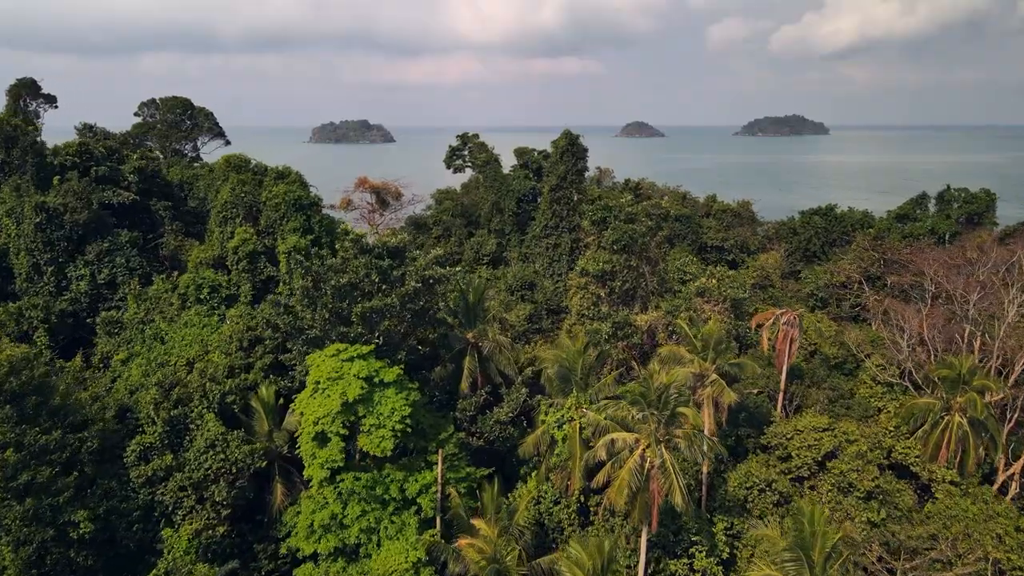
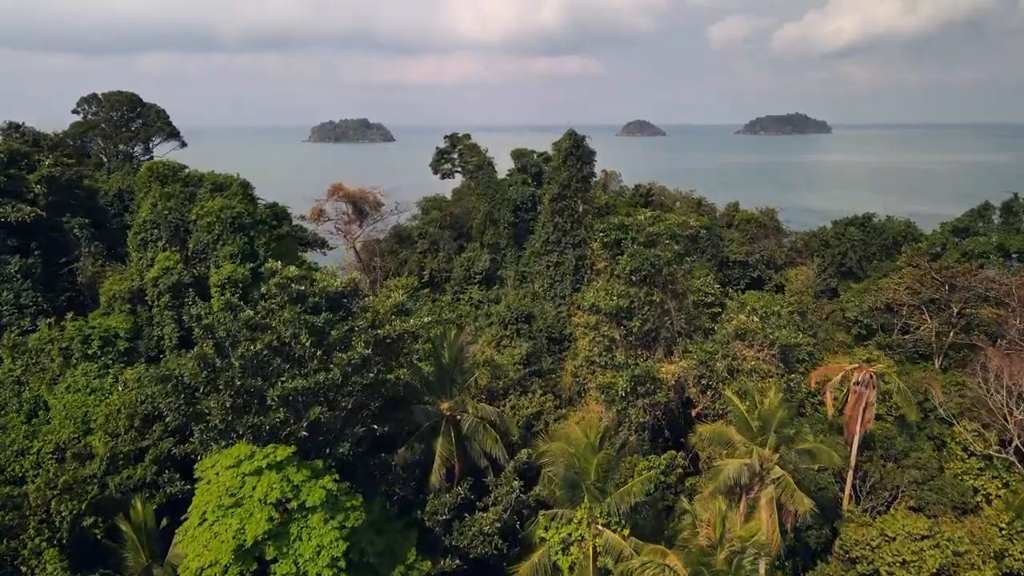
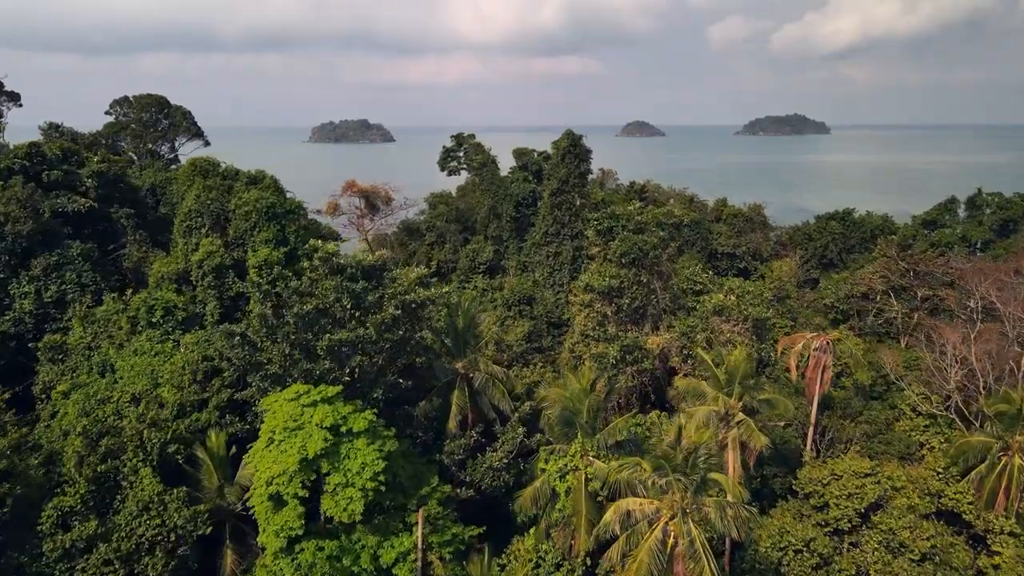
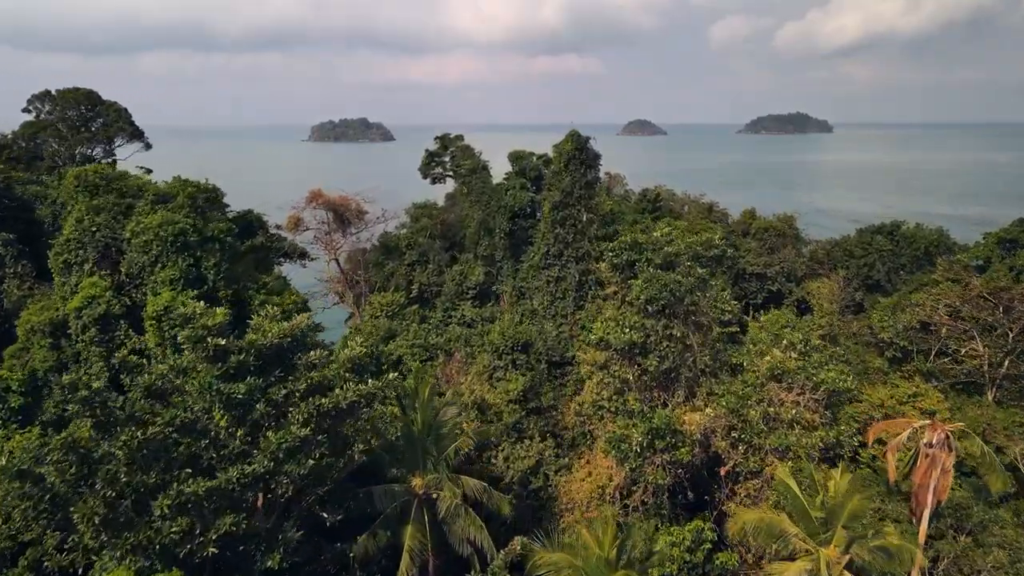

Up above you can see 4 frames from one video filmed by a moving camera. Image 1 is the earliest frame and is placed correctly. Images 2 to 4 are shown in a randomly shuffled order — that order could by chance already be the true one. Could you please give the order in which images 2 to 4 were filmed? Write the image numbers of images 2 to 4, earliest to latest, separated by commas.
3, 2, 4
